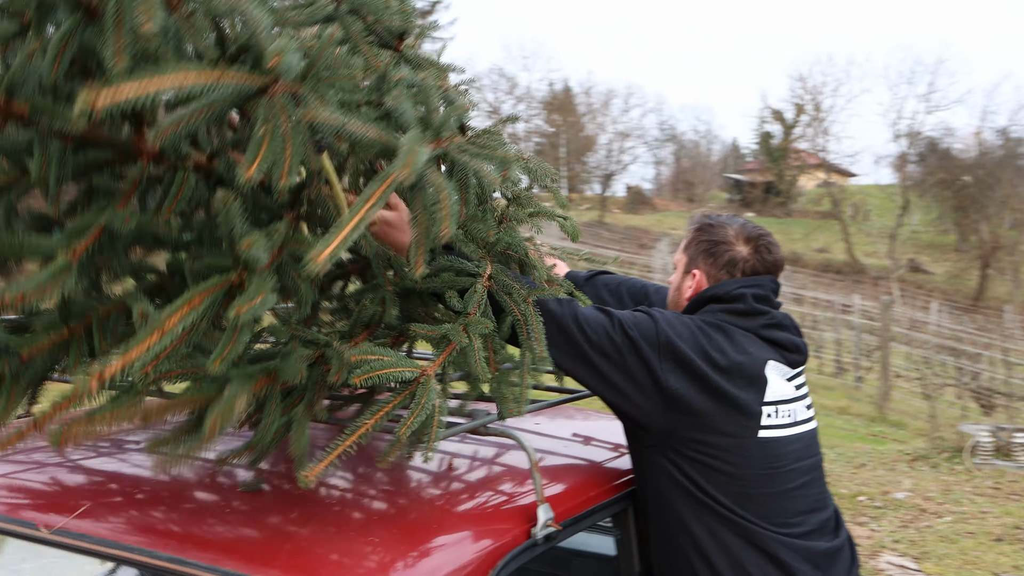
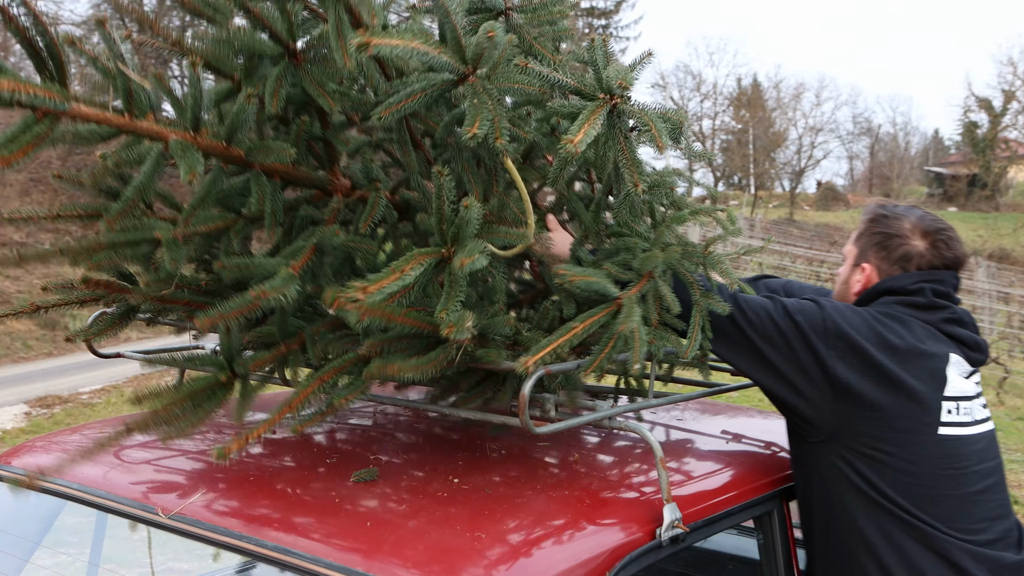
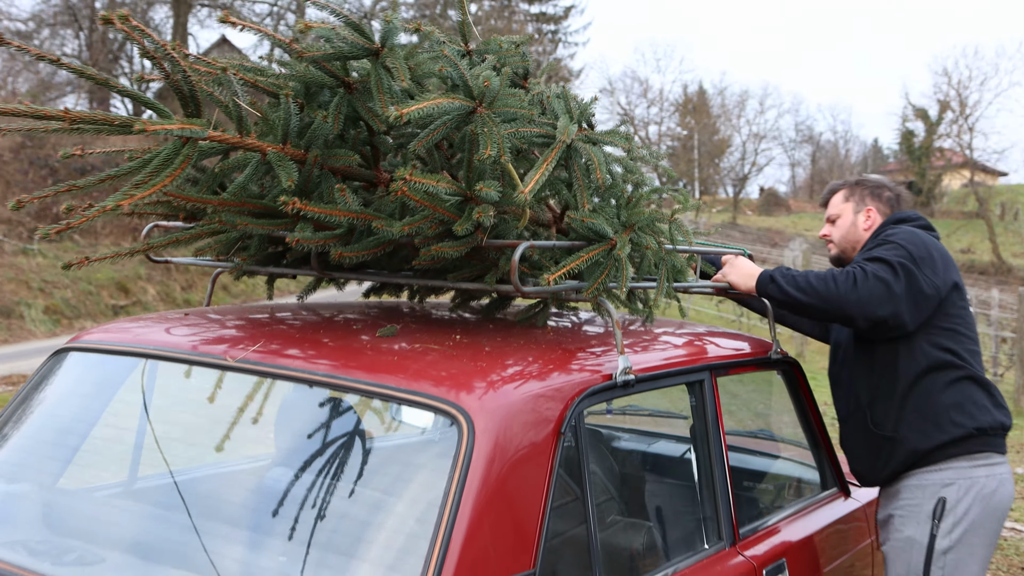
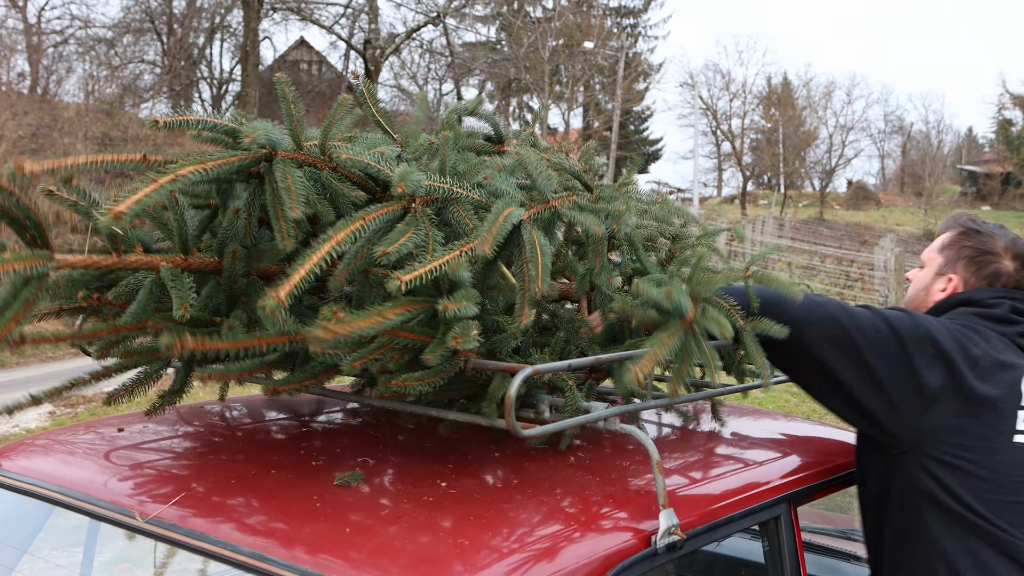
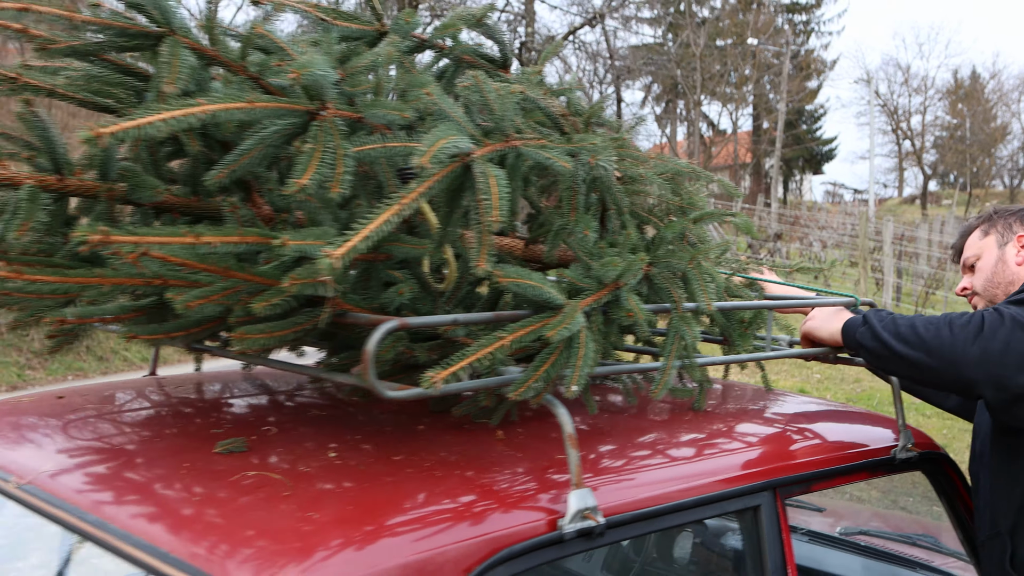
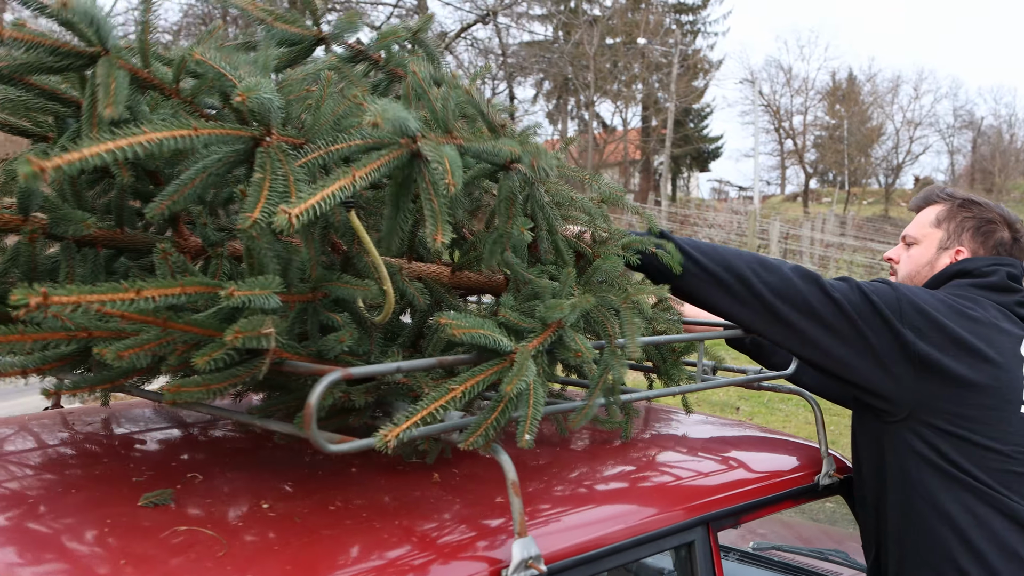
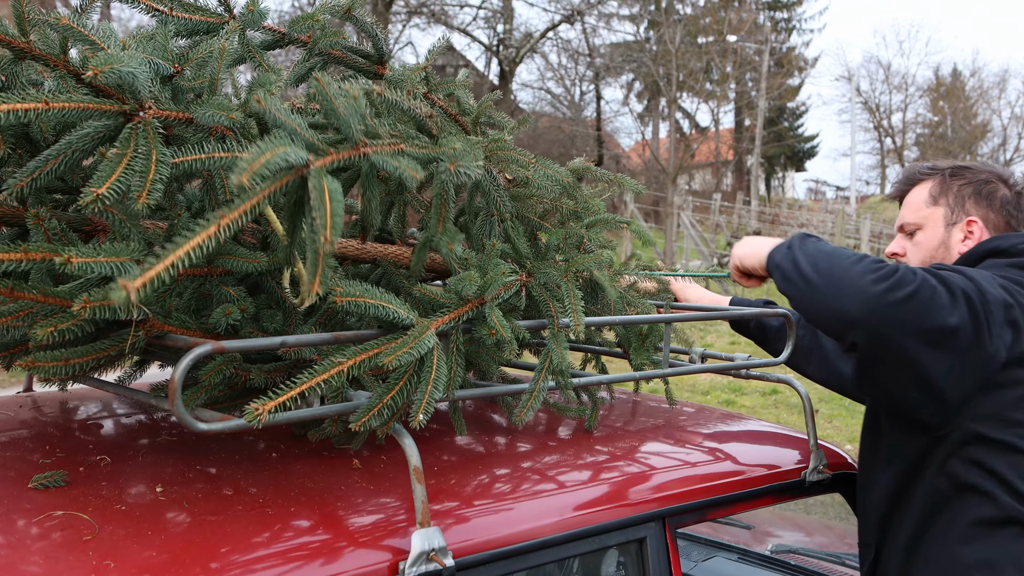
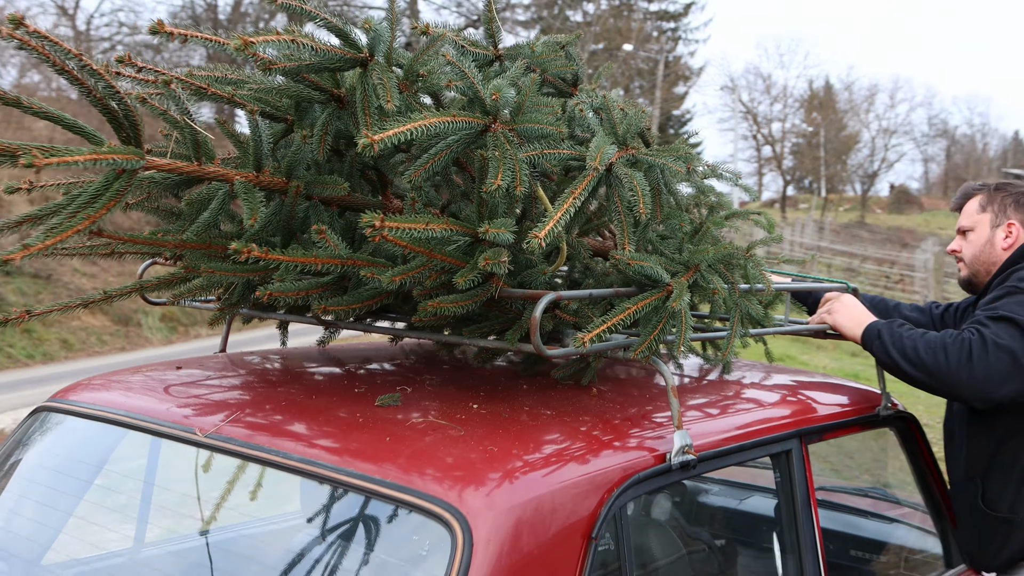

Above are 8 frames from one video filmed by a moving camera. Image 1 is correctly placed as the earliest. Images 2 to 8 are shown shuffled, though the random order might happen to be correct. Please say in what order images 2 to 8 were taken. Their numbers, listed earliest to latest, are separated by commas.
2, 4, 6, 7, 5, 8, 3
